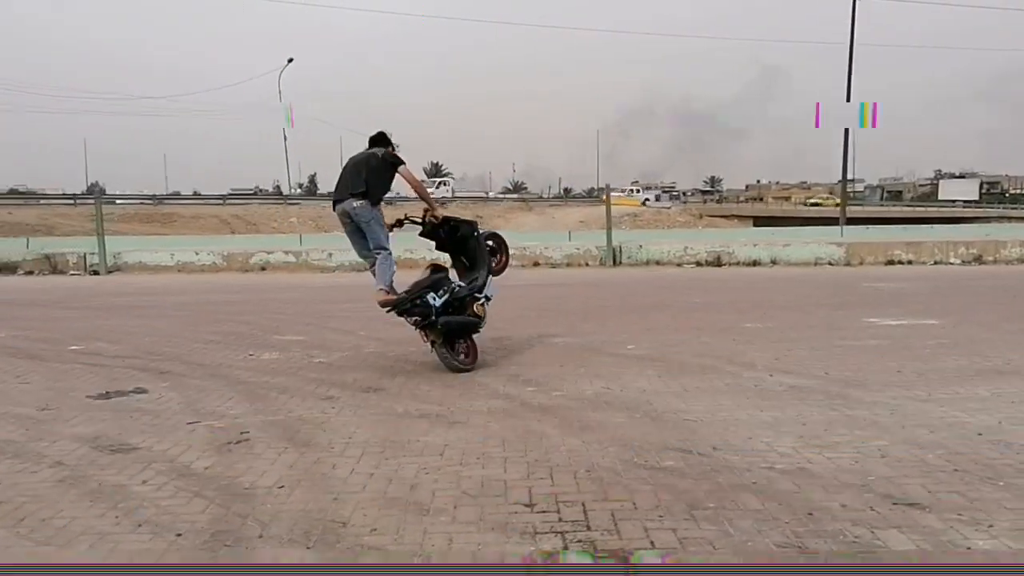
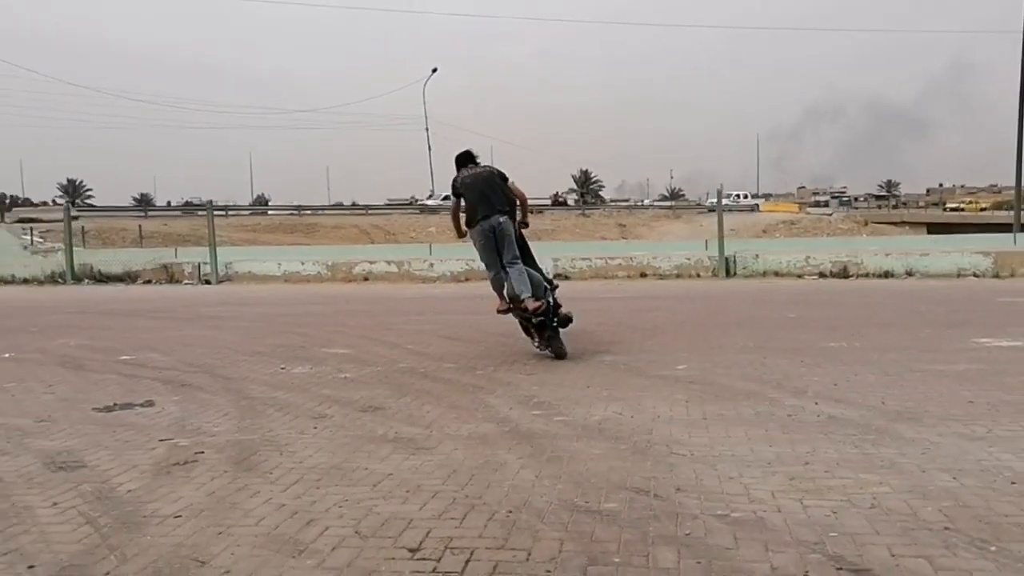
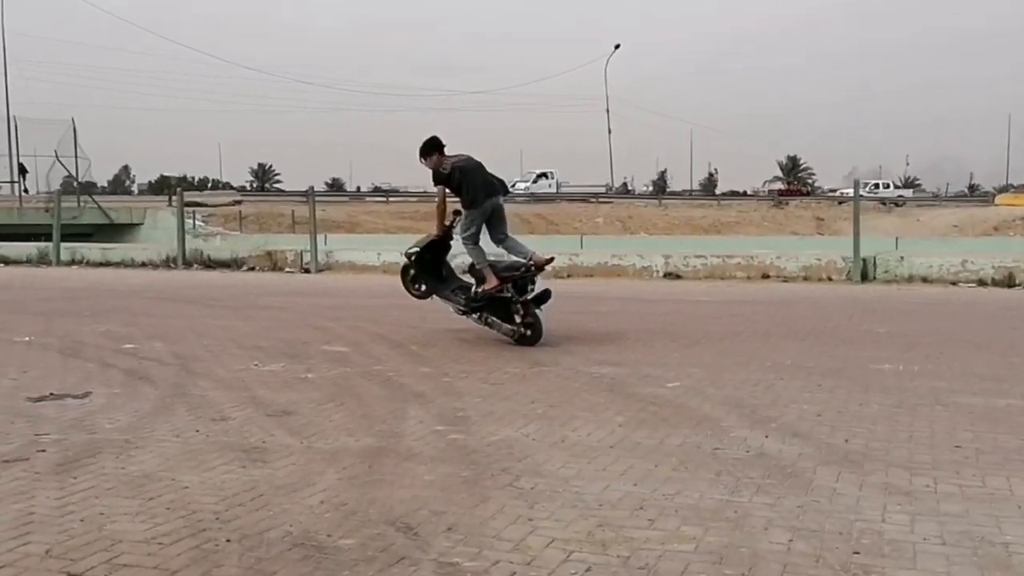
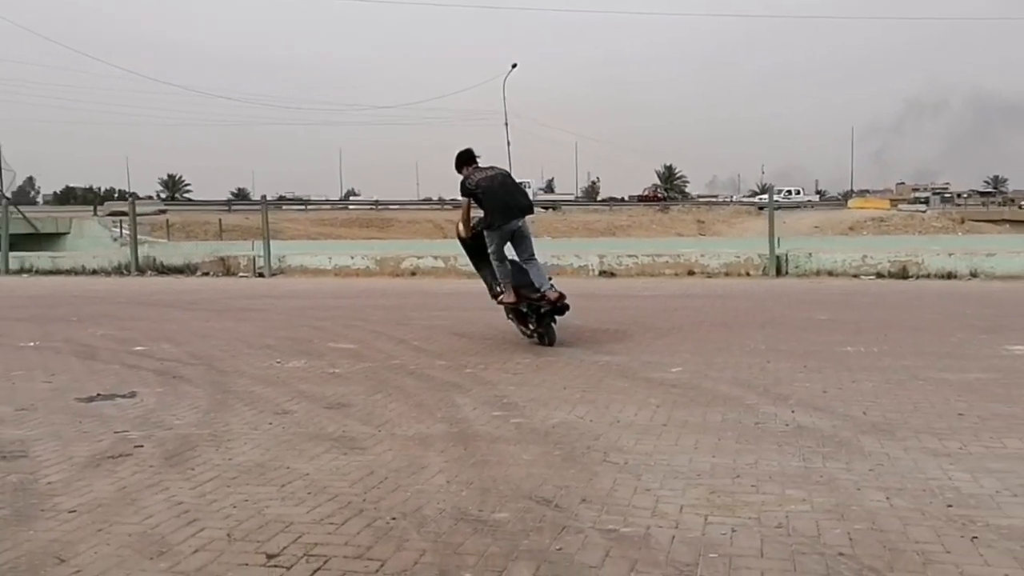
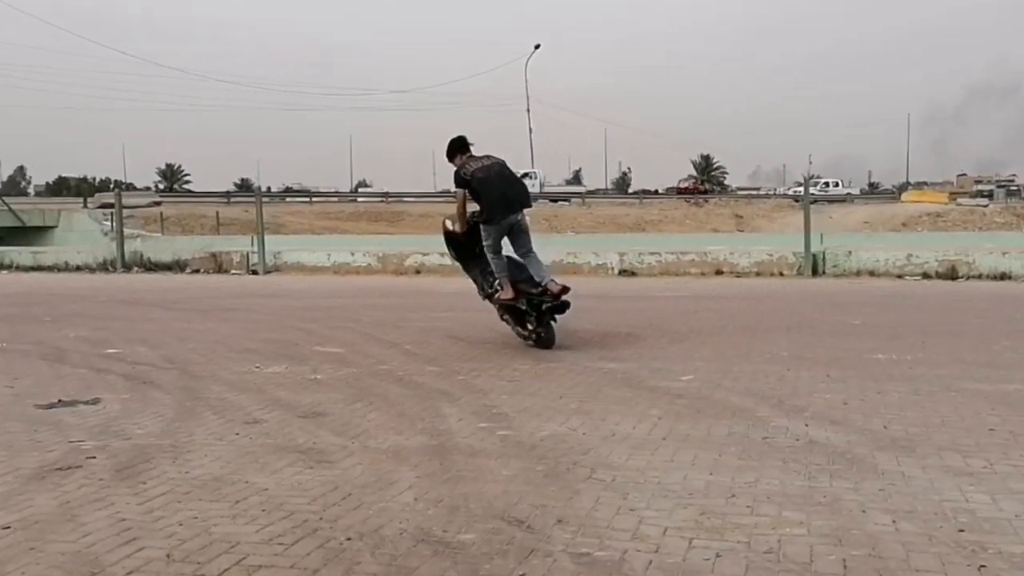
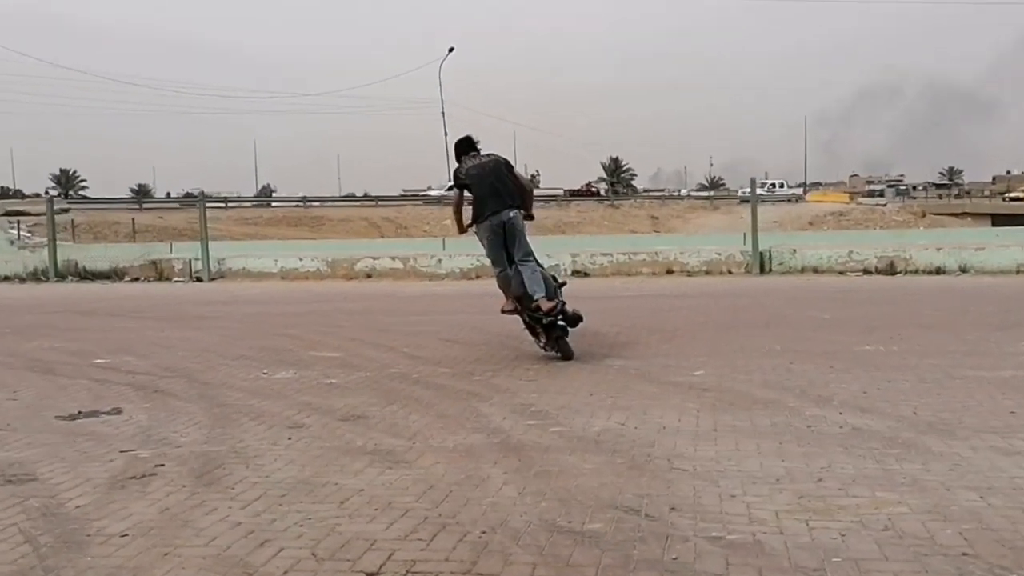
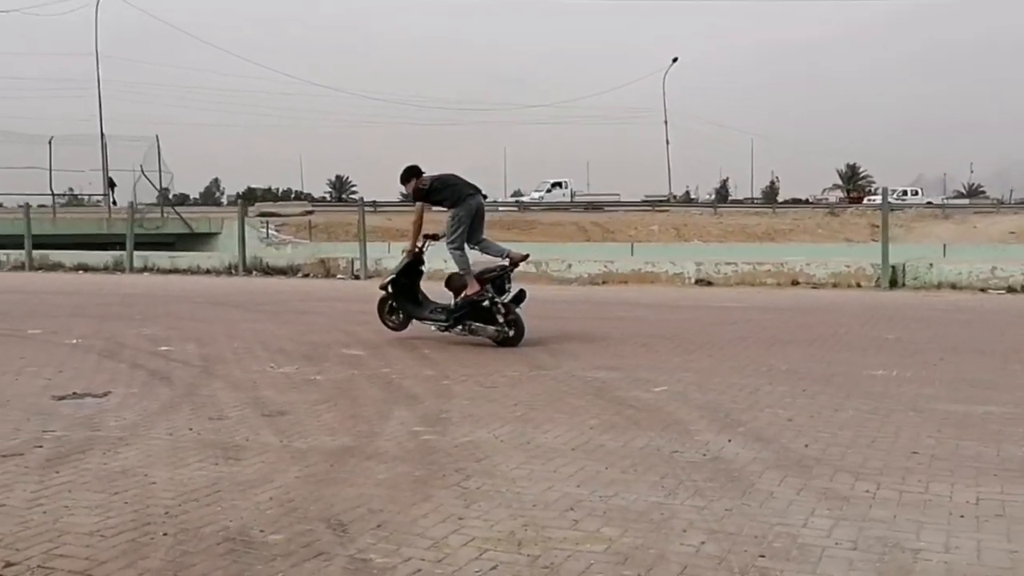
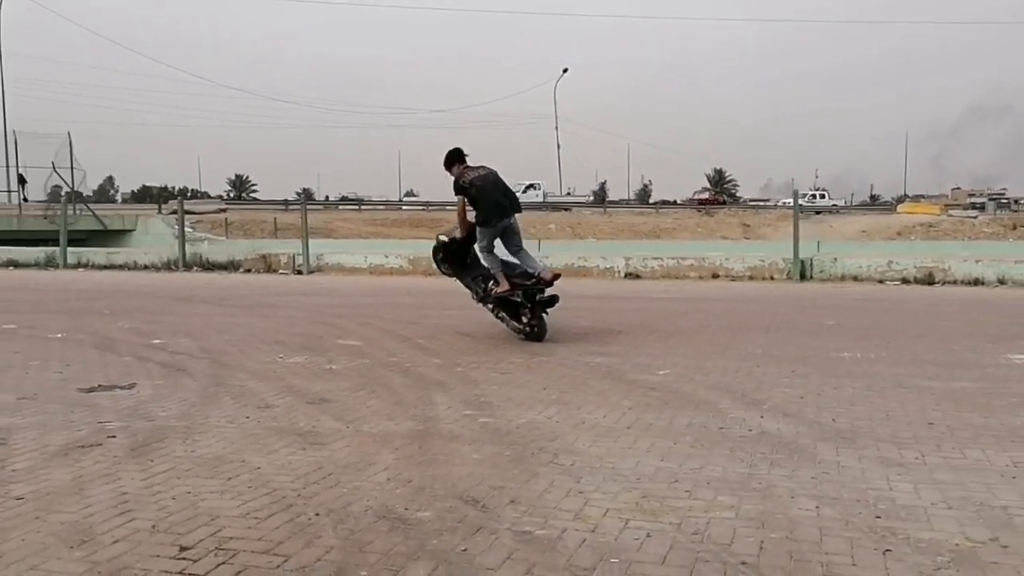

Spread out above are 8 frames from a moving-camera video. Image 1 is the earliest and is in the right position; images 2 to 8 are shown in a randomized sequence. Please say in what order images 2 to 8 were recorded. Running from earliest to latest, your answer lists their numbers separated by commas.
2, 6, 4, 5, 8, 3, 7
